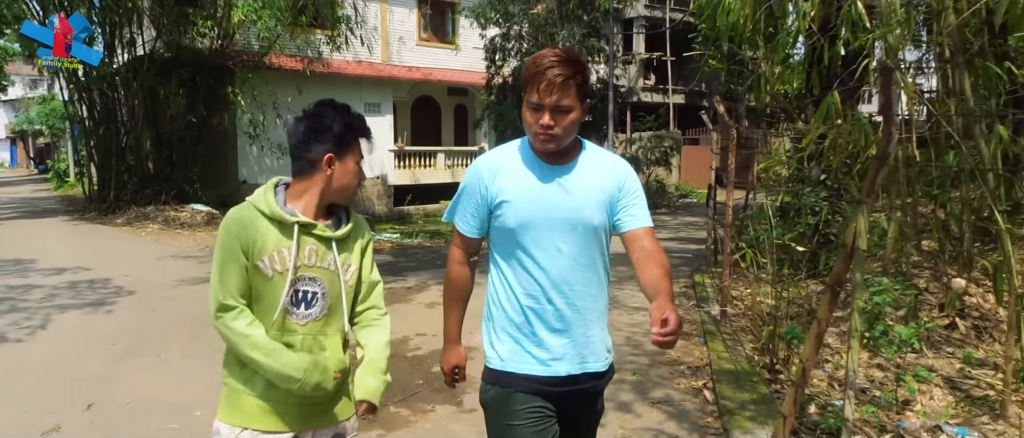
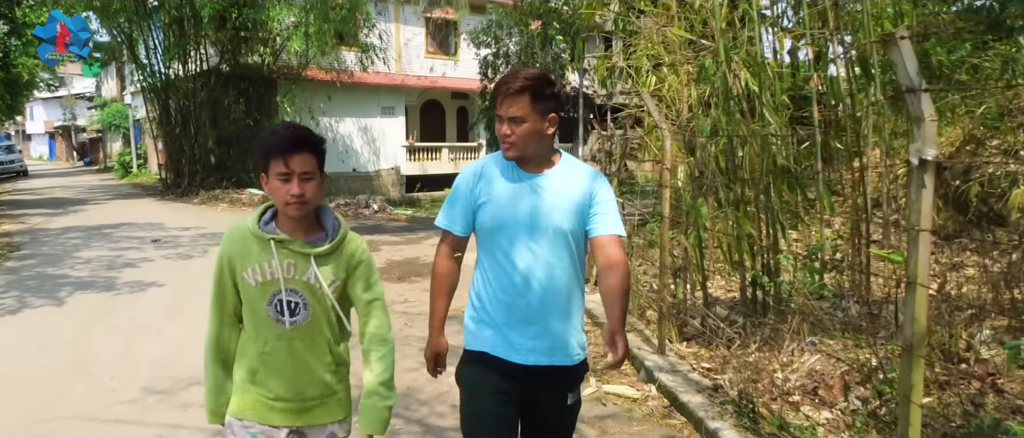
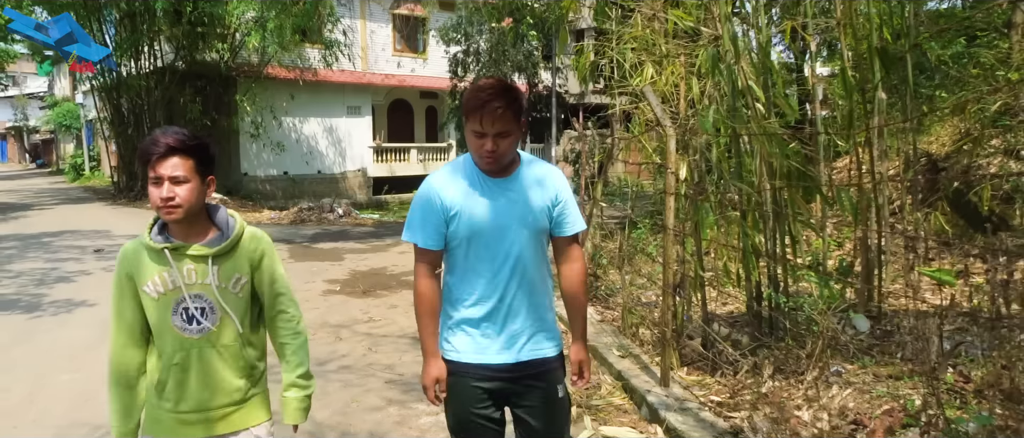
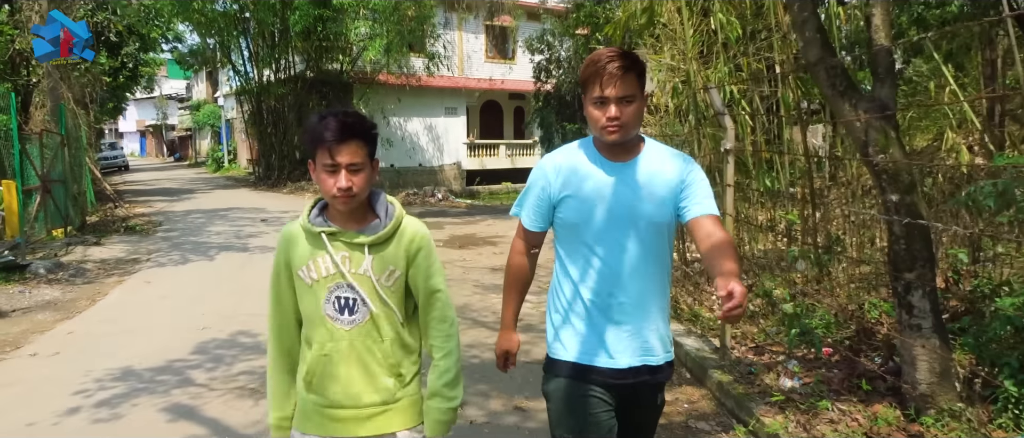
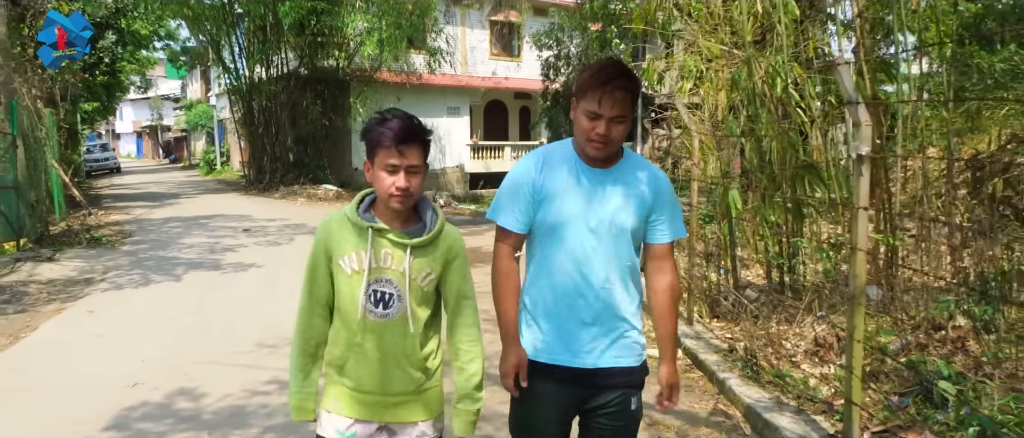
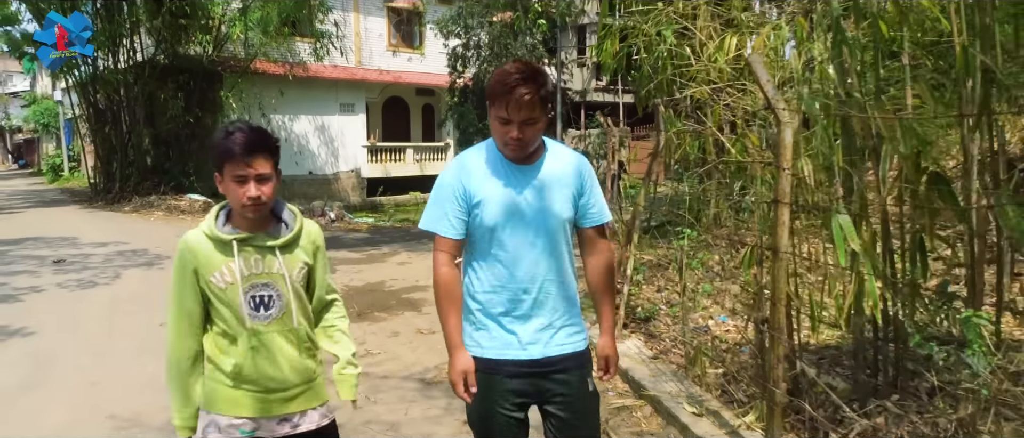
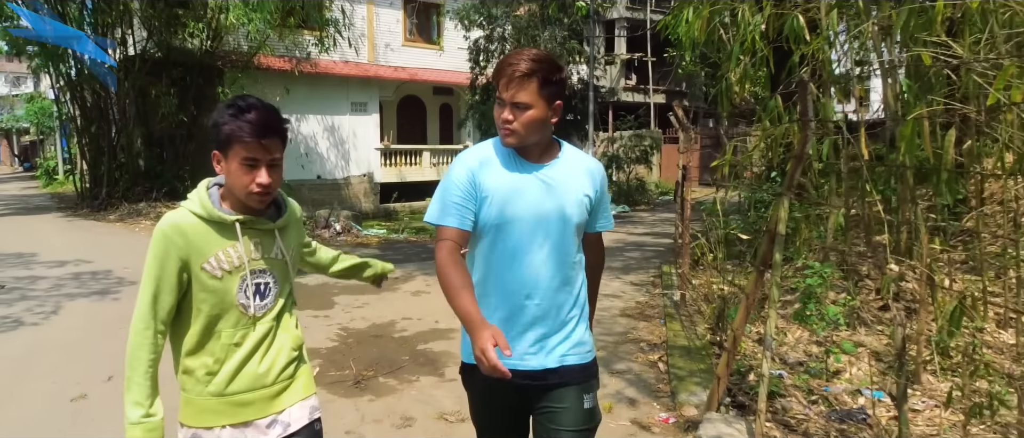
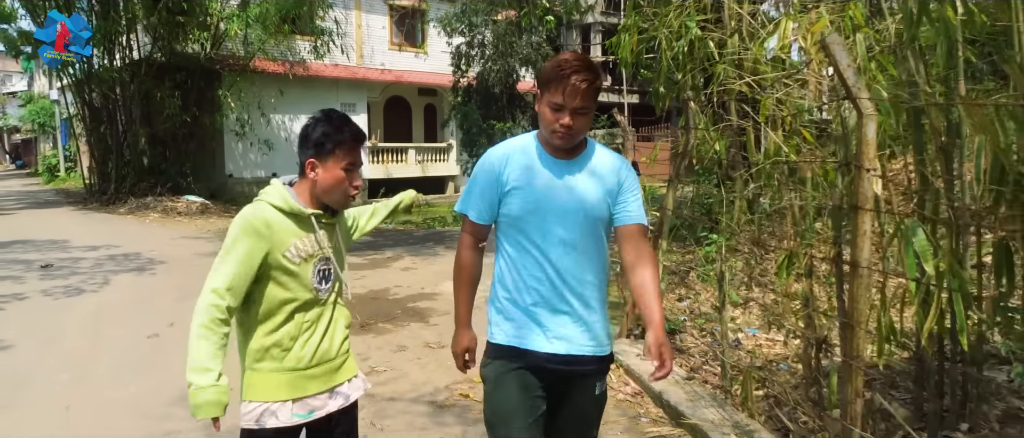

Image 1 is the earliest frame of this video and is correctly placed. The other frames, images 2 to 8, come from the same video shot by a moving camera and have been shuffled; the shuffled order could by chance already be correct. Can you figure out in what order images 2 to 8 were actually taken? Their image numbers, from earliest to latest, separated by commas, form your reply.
7, 8, 6, 3, 2, 5, 4
